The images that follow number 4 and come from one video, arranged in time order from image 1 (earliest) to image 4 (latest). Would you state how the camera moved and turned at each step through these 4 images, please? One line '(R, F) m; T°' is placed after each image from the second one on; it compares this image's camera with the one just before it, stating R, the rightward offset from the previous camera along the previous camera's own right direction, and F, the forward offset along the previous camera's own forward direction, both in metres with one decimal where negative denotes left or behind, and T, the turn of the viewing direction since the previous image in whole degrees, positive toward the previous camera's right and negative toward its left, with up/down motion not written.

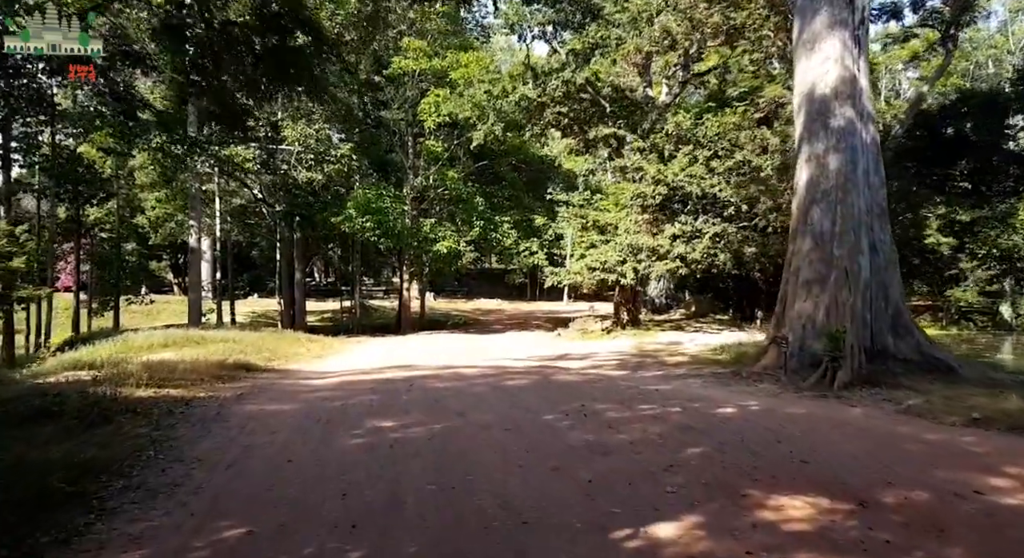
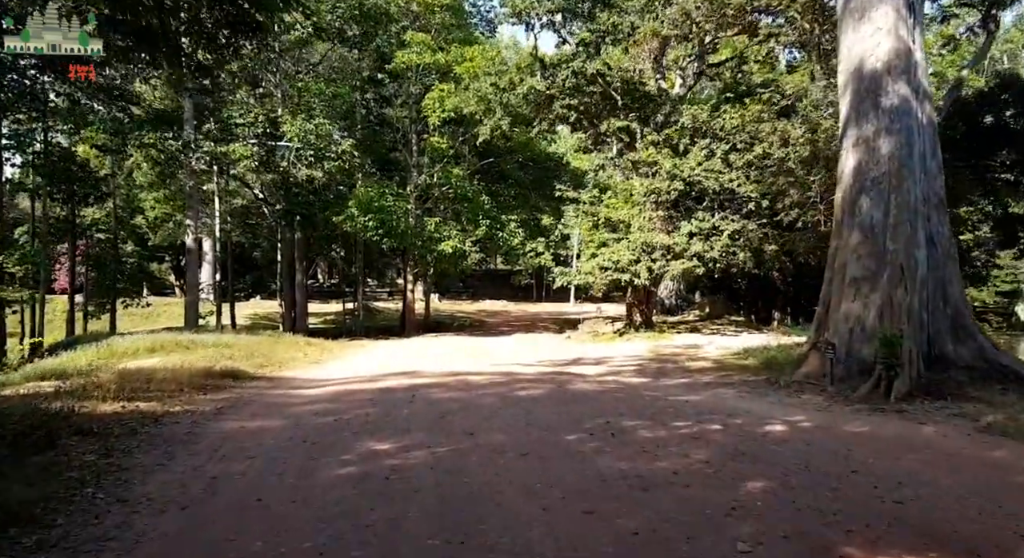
(-0.1, +1.0) m; 0°
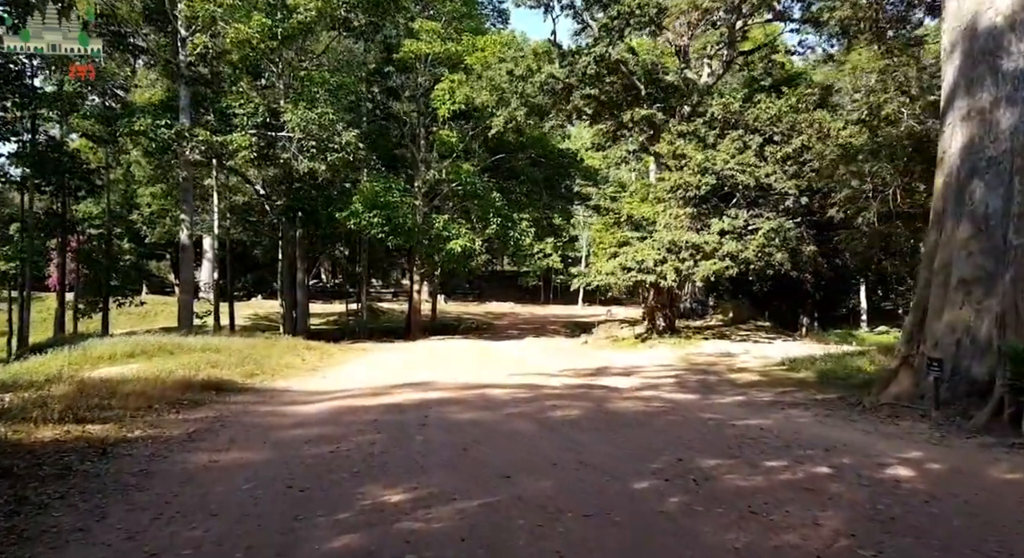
(-0.3, +1.5) m; 0°
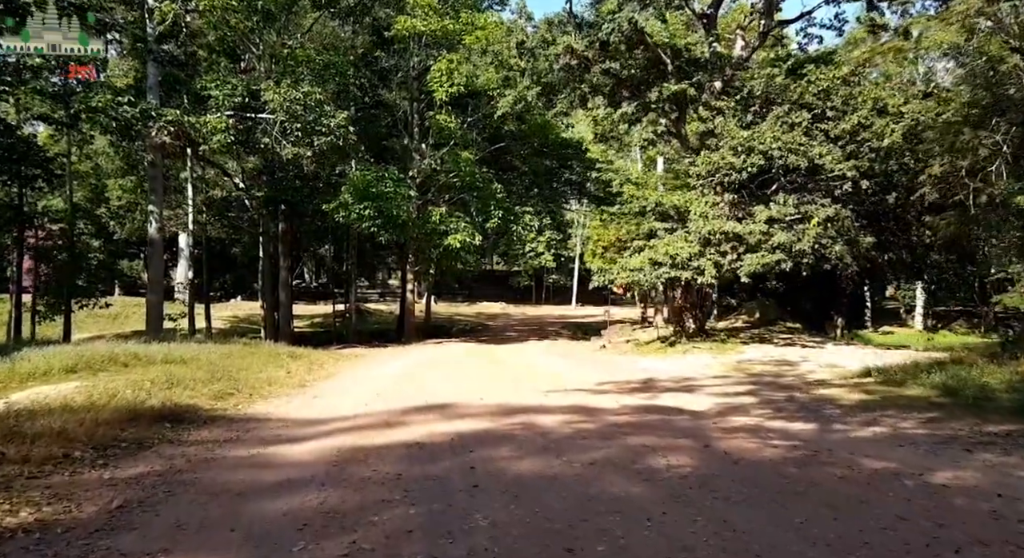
(-0.8, +2.5) m; +1°
